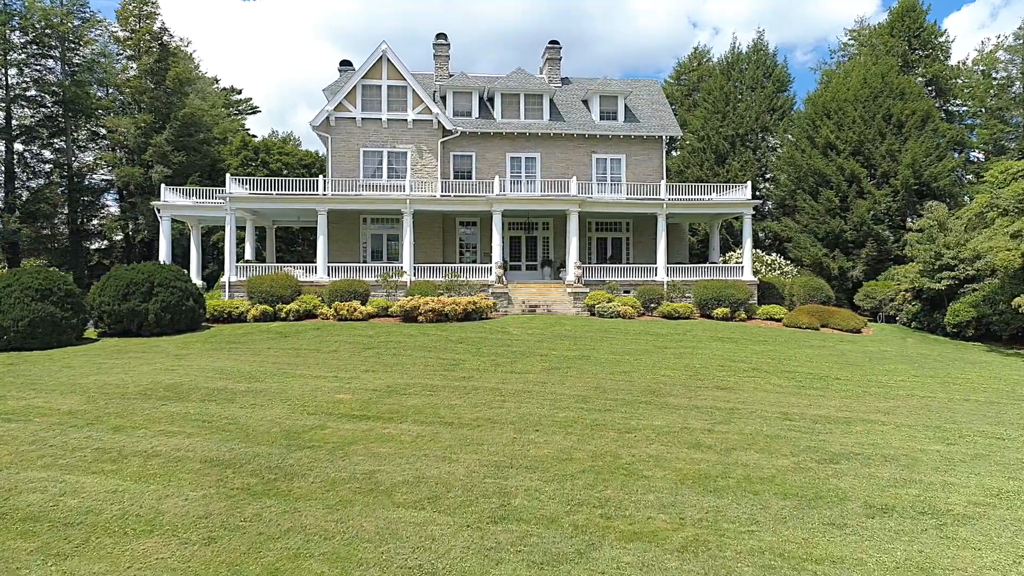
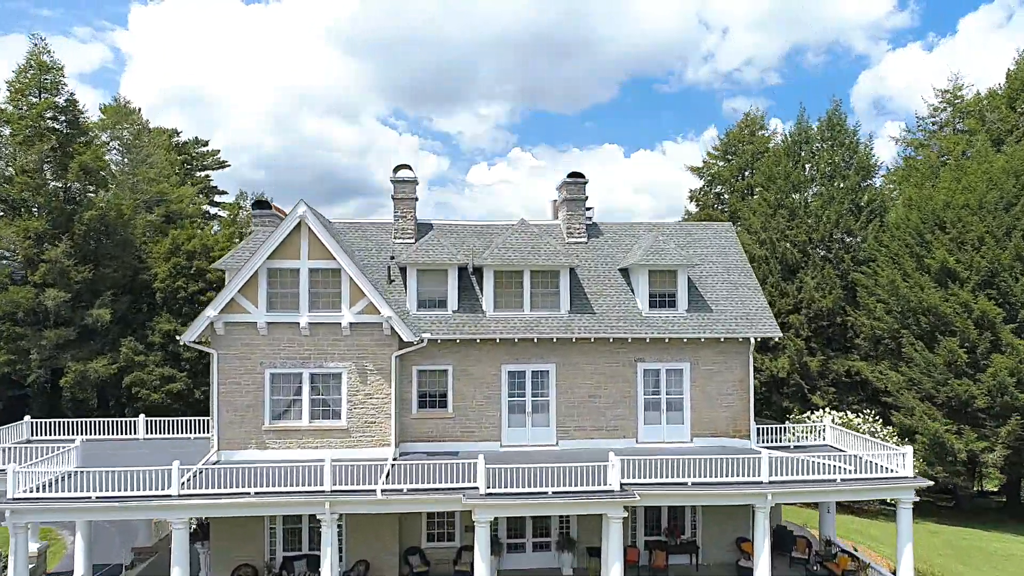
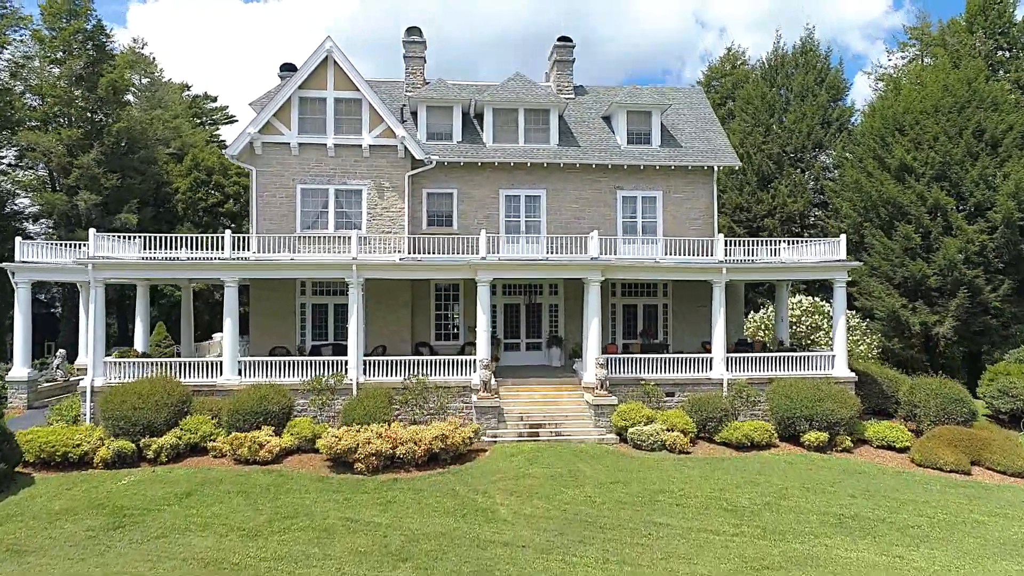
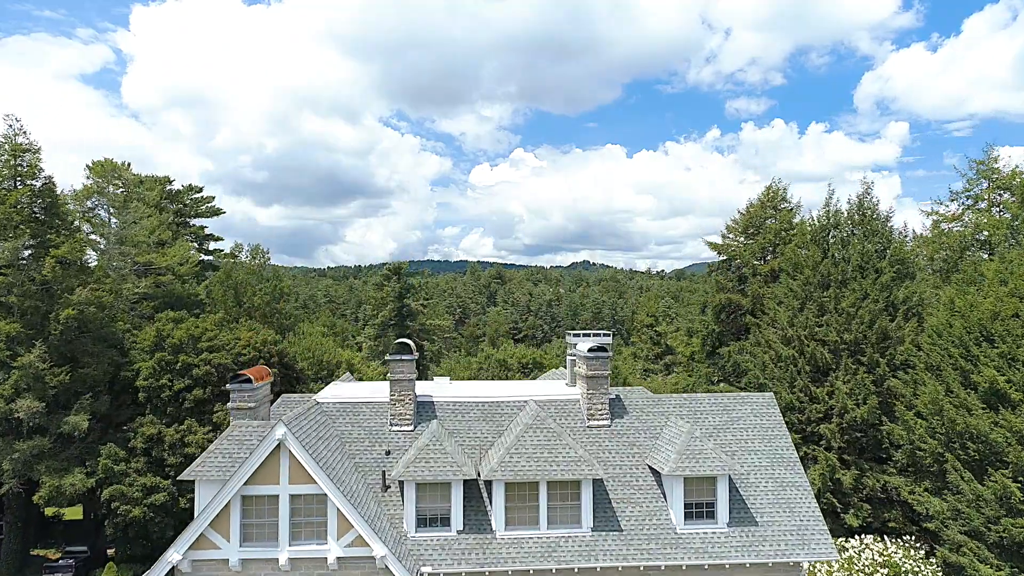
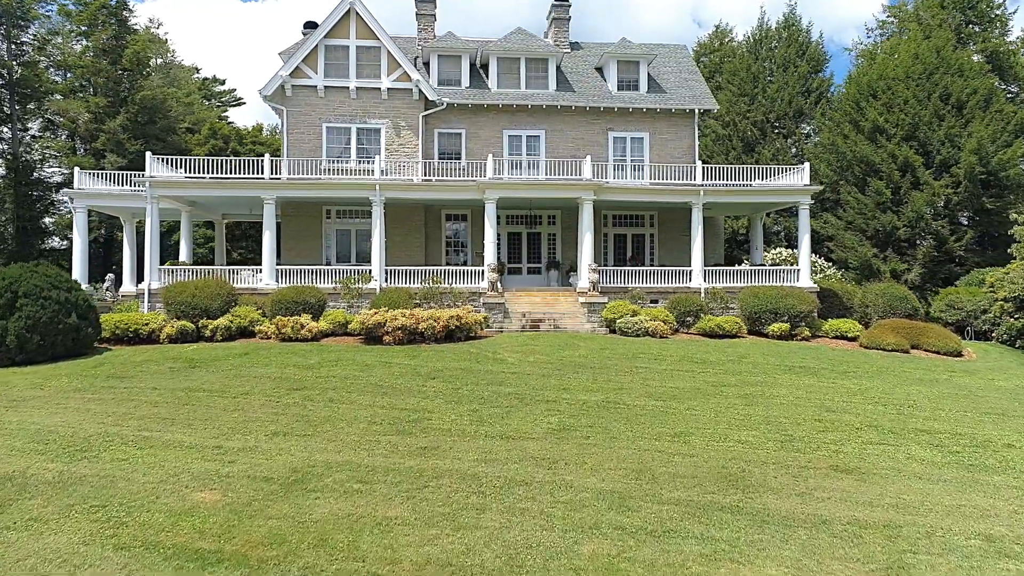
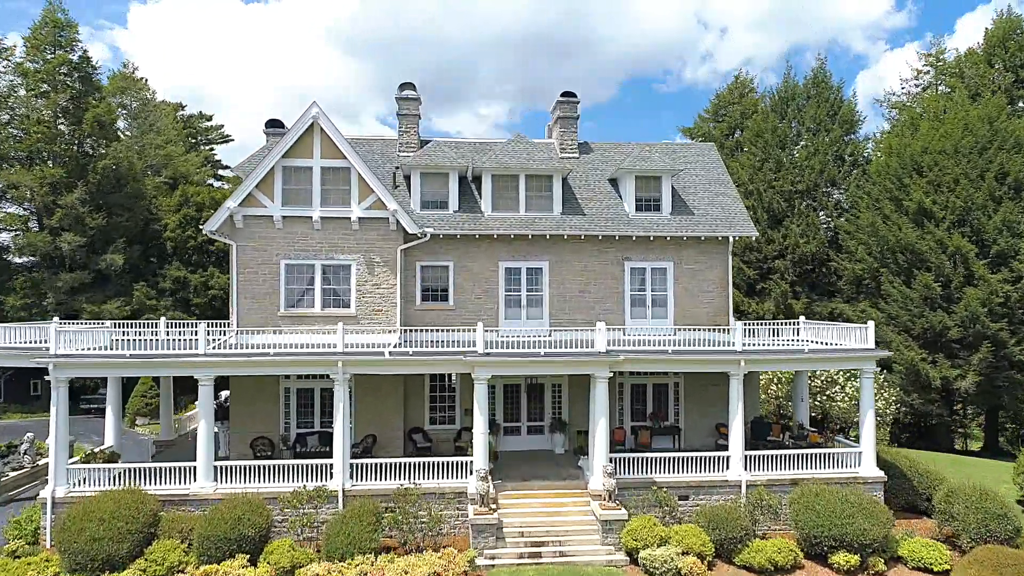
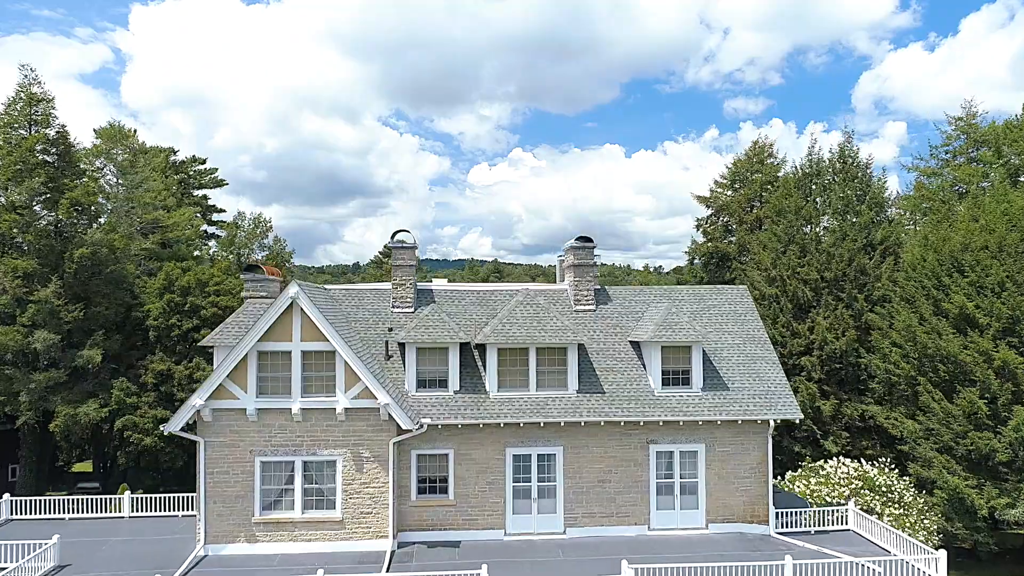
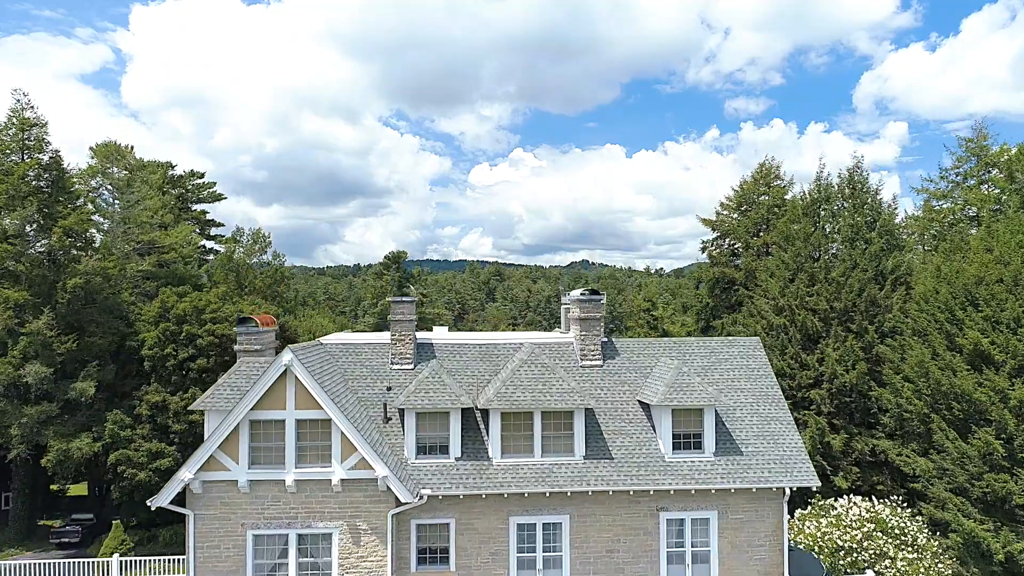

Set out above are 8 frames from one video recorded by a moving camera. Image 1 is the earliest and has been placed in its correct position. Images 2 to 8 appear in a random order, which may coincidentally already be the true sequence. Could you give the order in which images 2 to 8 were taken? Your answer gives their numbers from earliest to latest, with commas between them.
5, 3, 6, 2, 7, 8, 4
